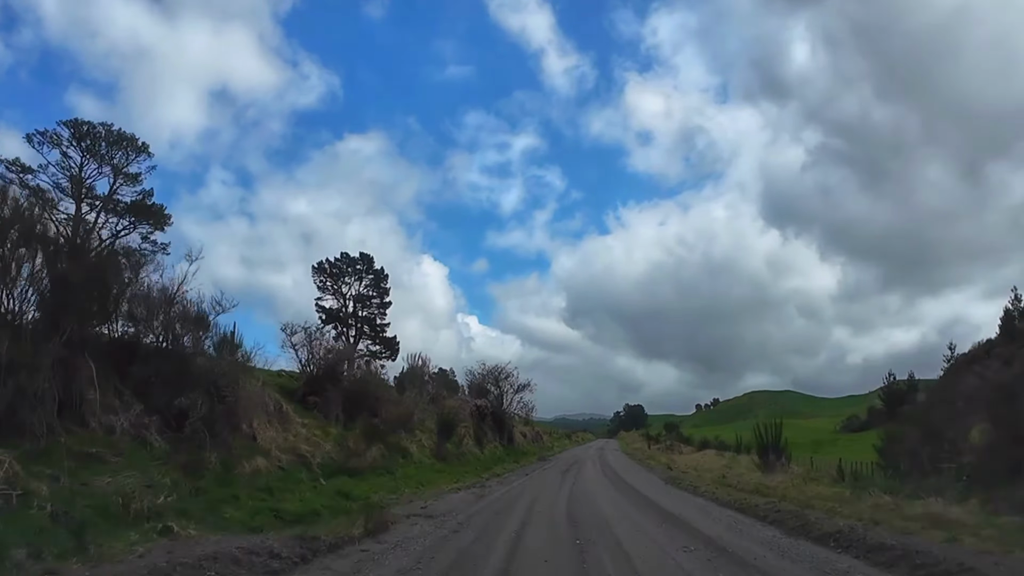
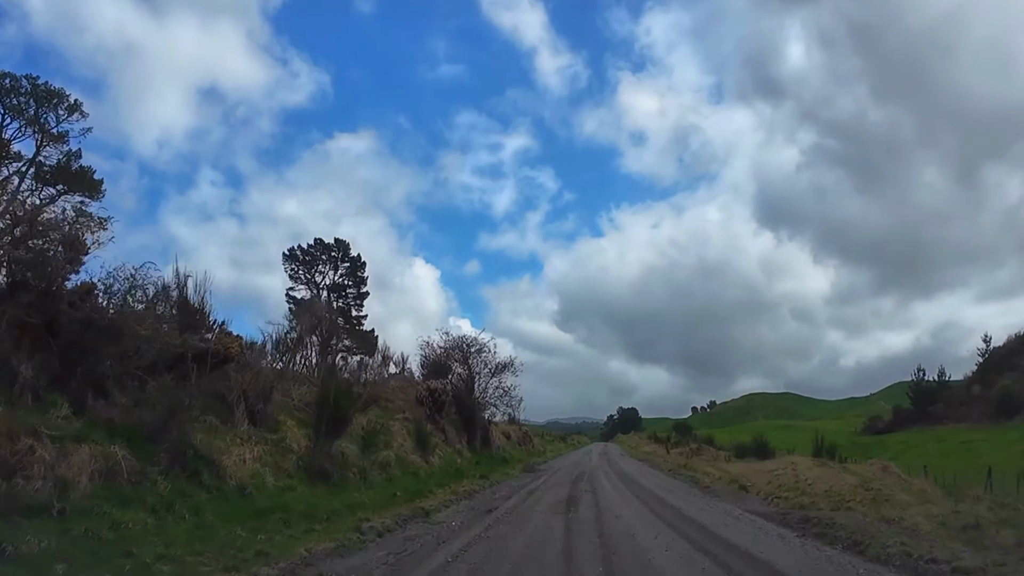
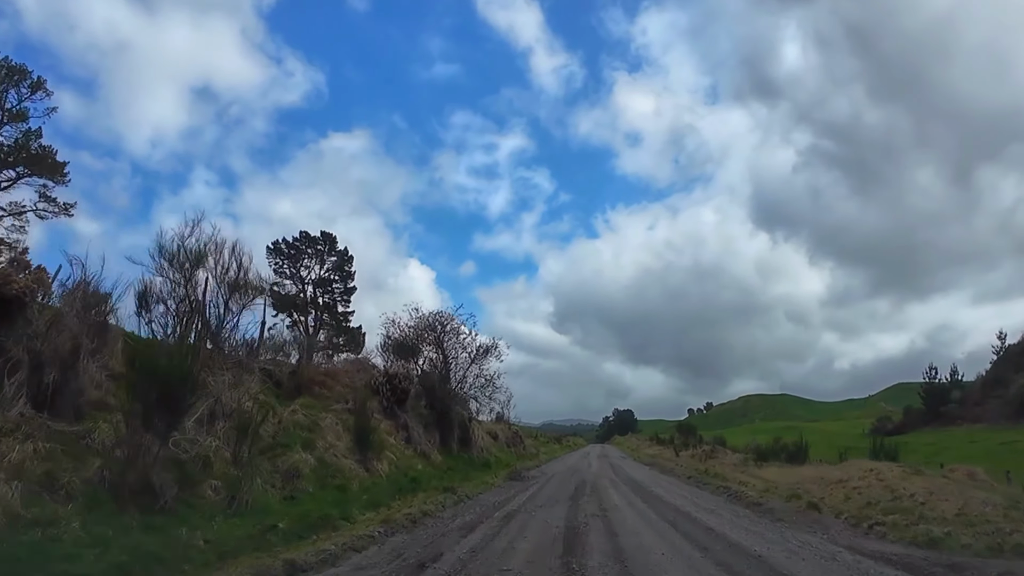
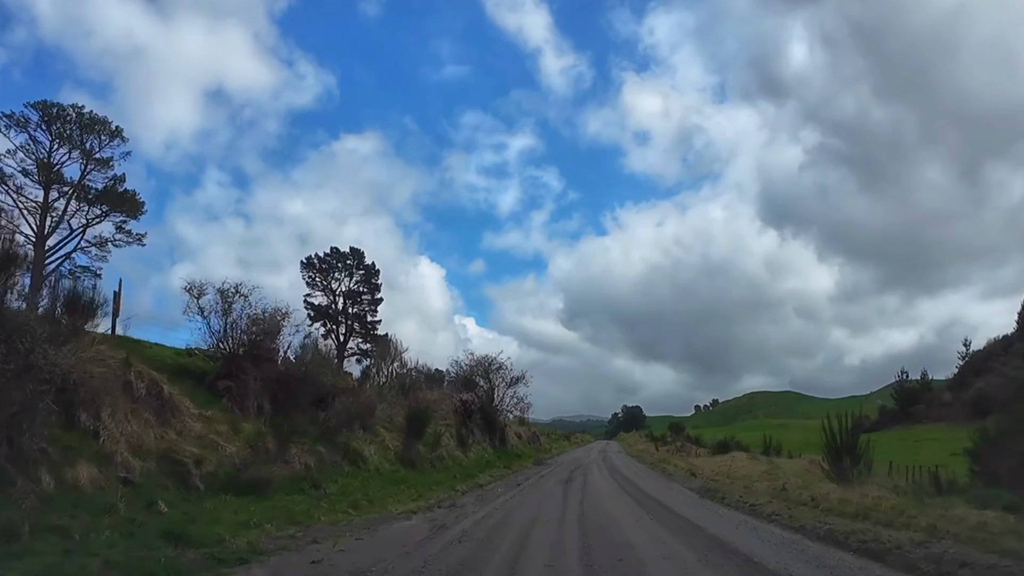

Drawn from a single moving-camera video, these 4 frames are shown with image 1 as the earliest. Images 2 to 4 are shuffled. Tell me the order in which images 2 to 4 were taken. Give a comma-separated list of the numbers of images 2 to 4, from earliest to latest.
4, 2, 3
